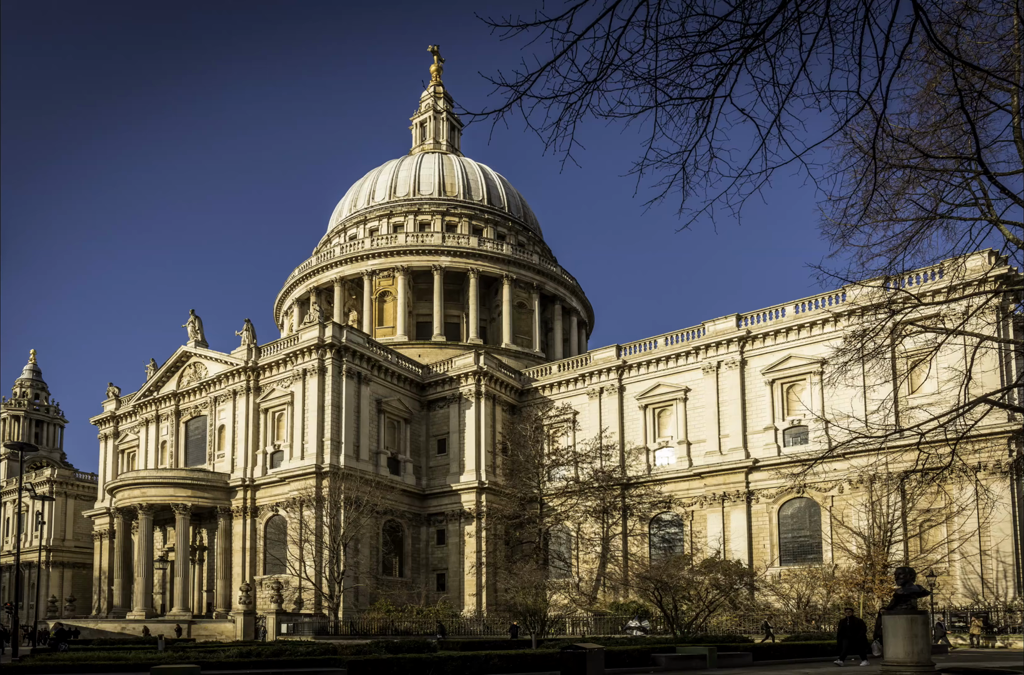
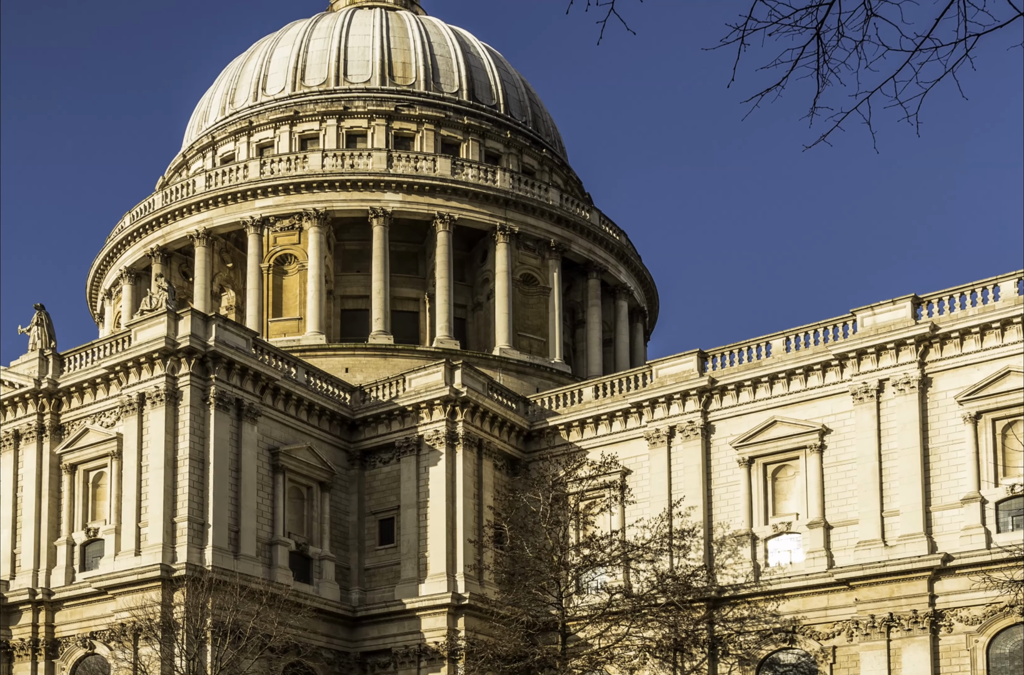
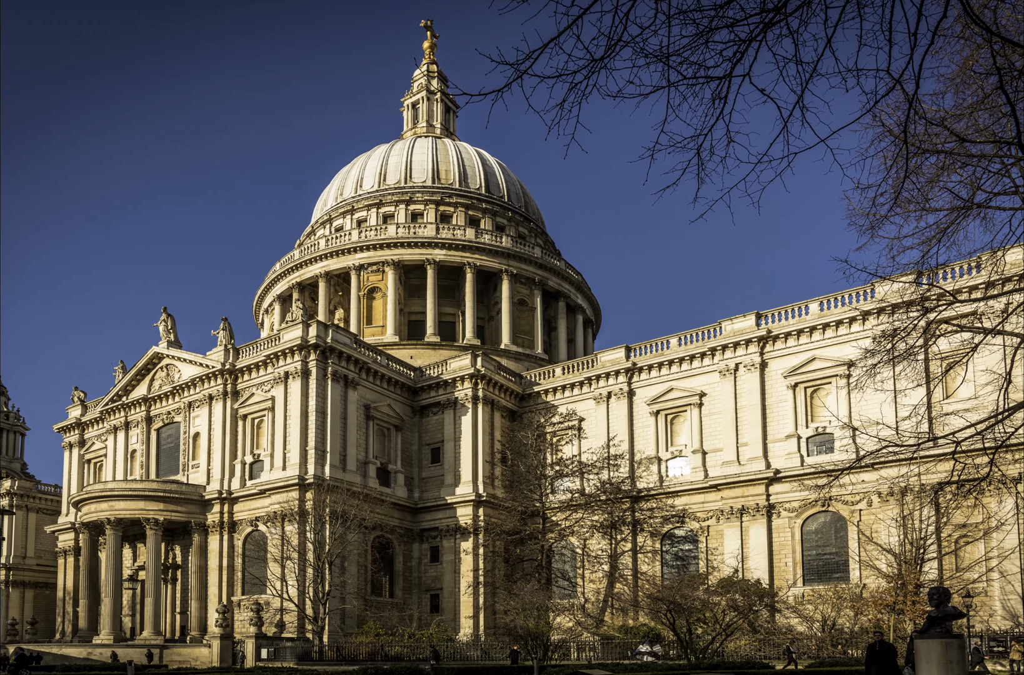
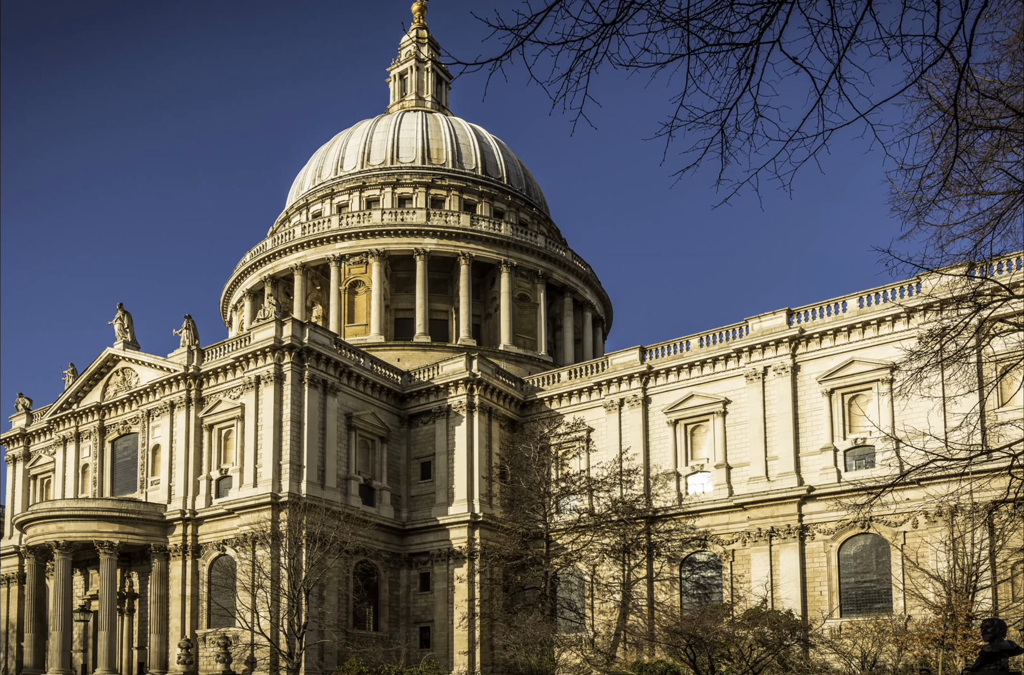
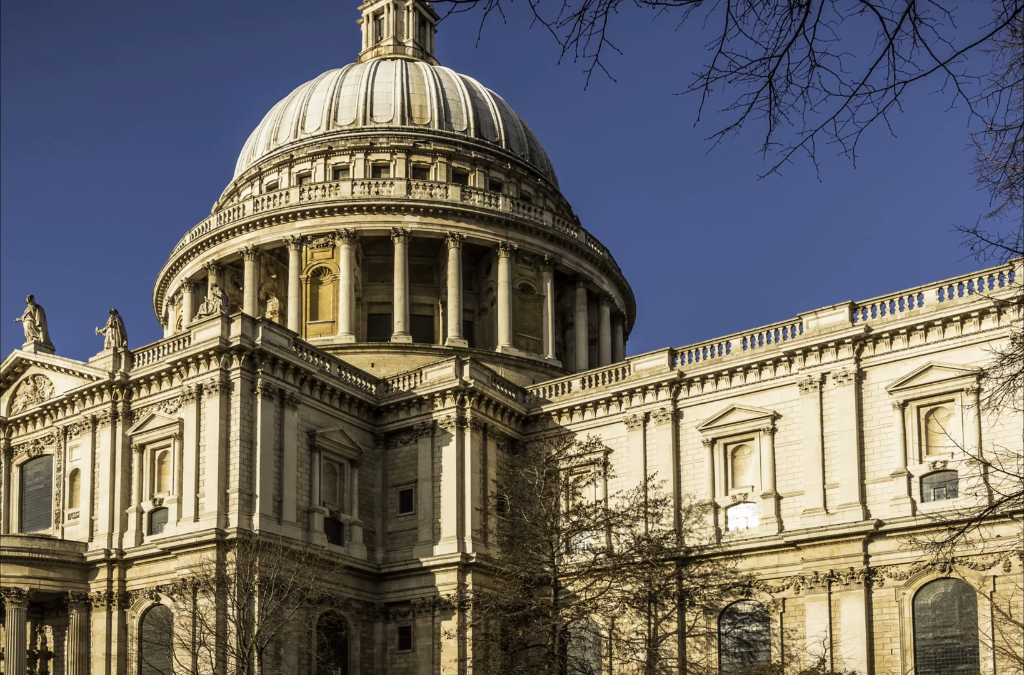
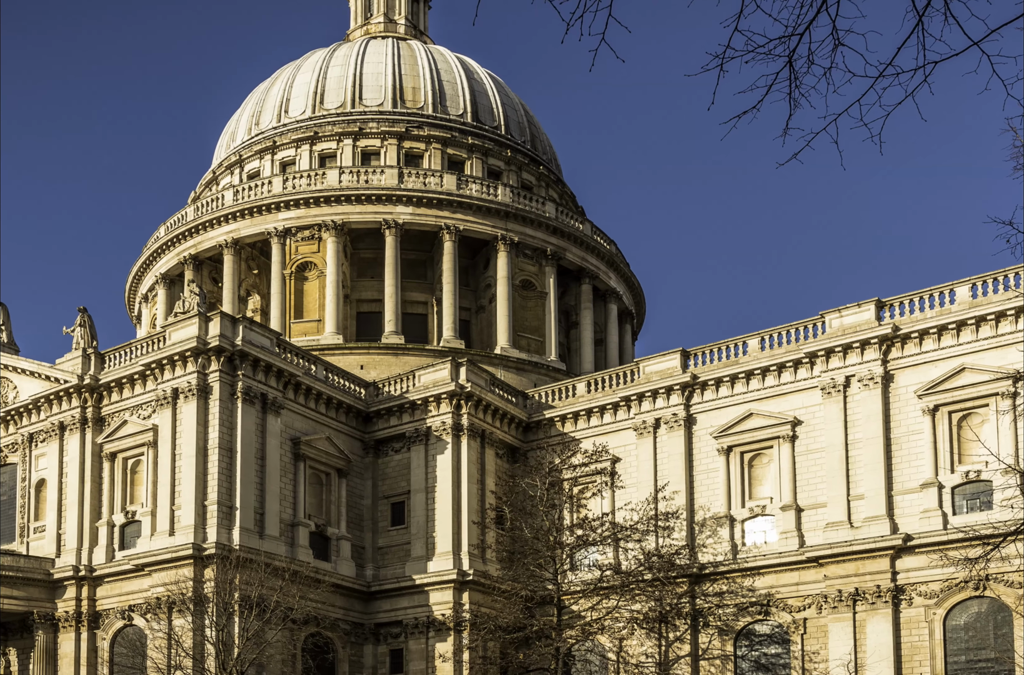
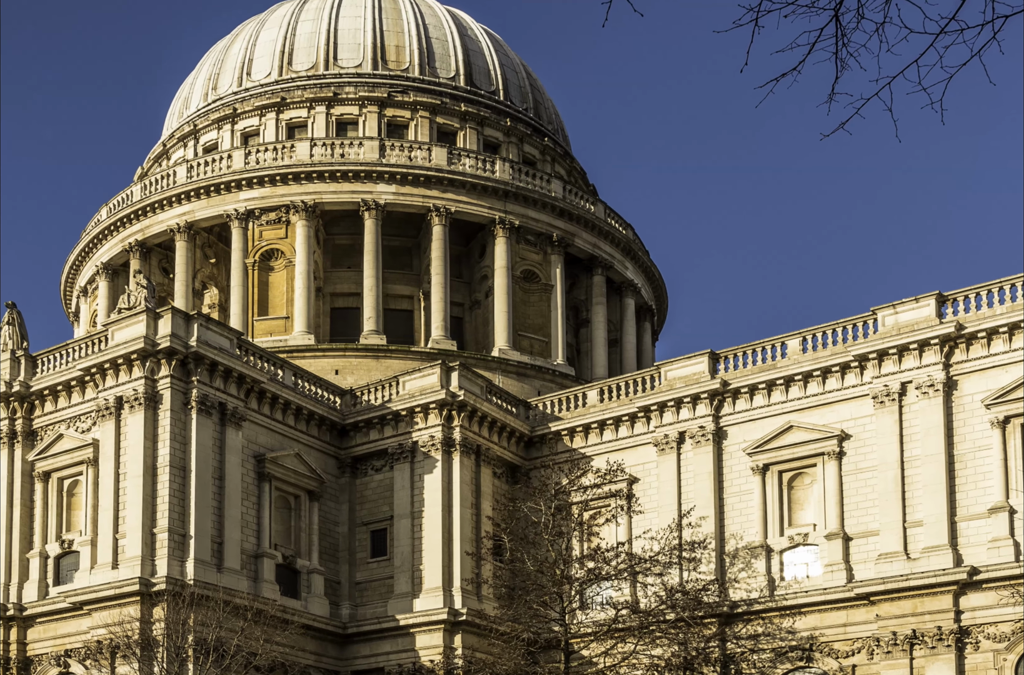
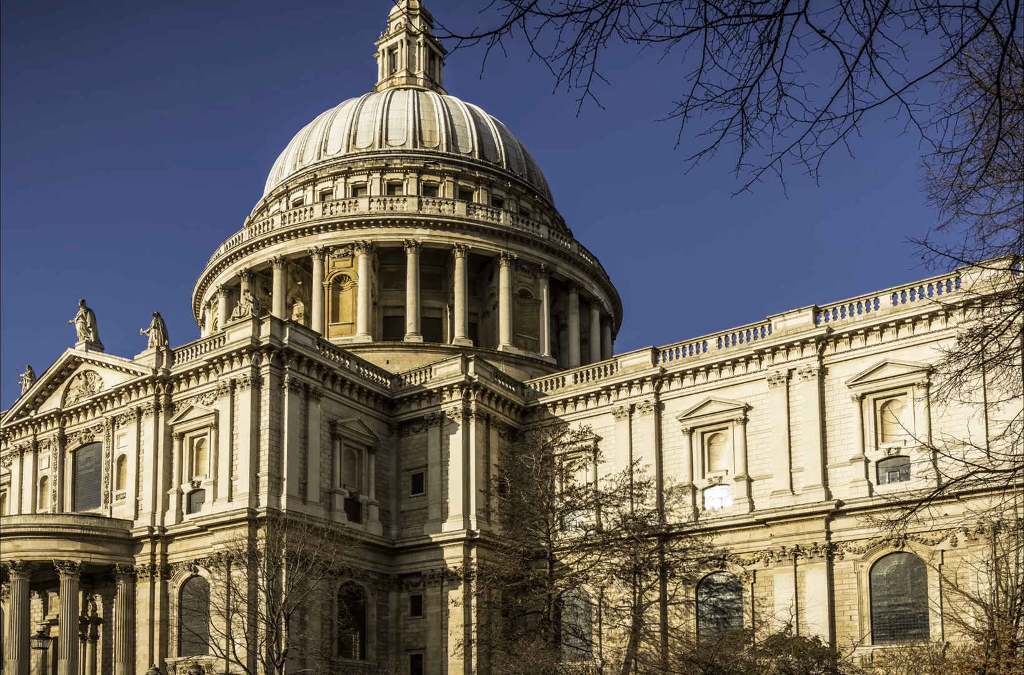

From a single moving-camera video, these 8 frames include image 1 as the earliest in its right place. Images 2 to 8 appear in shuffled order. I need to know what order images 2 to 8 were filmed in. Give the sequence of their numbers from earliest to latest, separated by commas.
3, 4, 8, 5, 6, 2, 7
